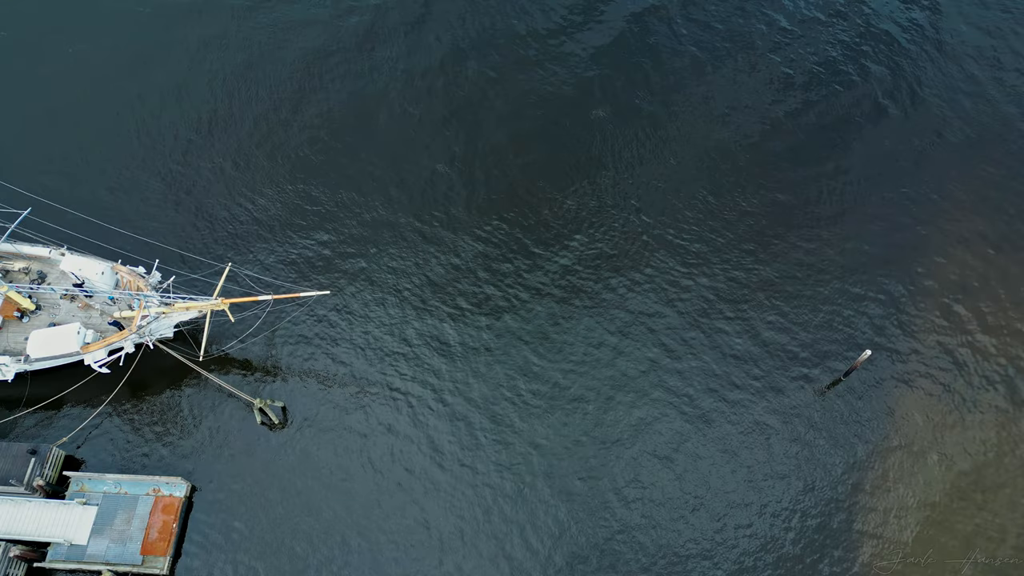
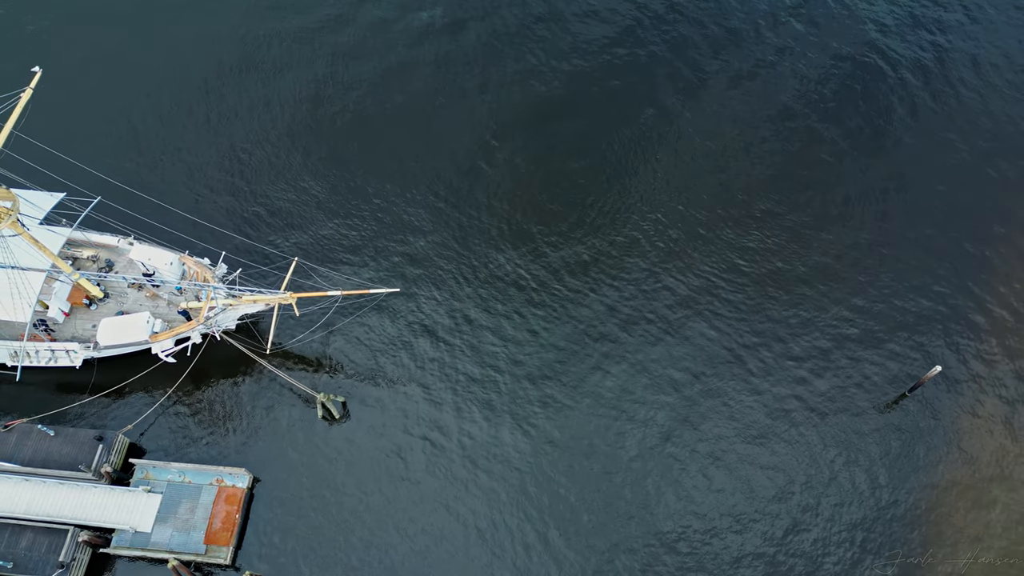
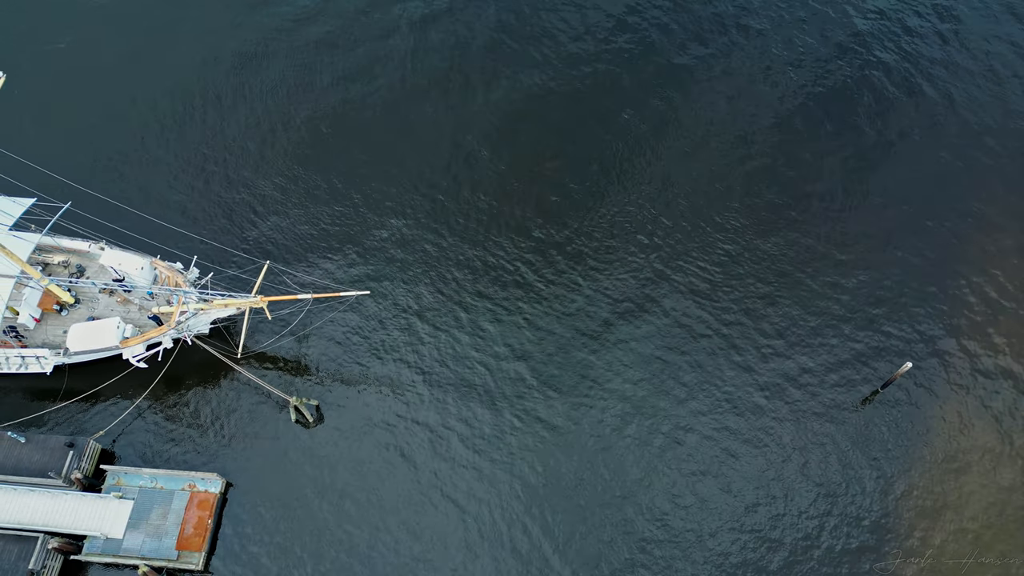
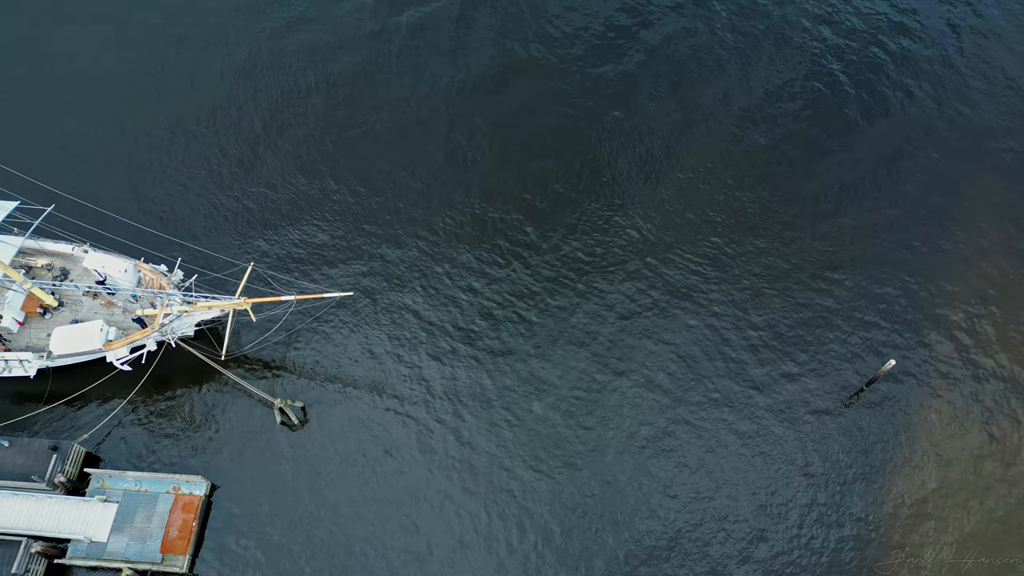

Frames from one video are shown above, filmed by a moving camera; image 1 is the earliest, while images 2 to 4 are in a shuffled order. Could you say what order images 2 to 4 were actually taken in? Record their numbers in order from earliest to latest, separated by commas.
4, 3, 2
